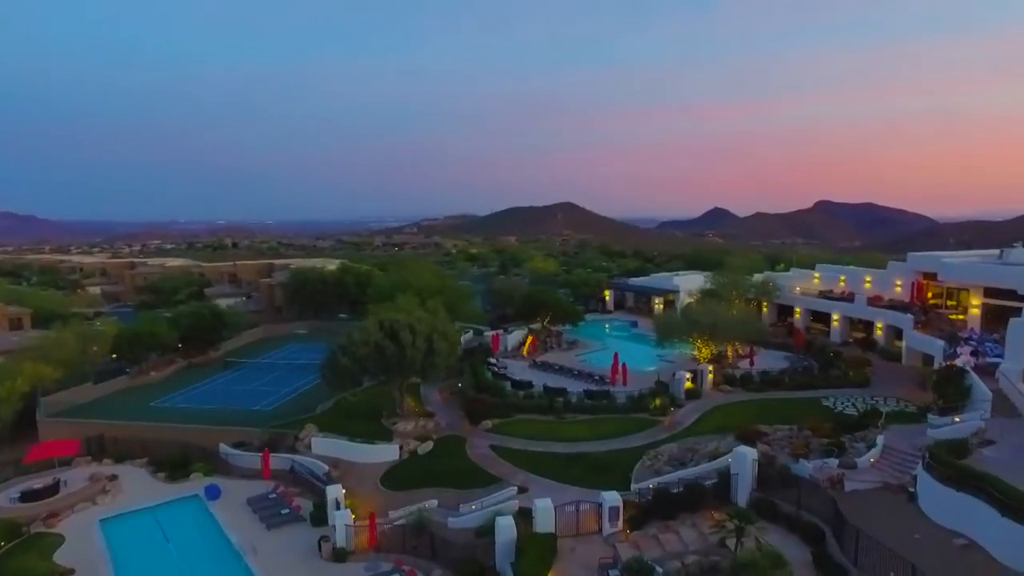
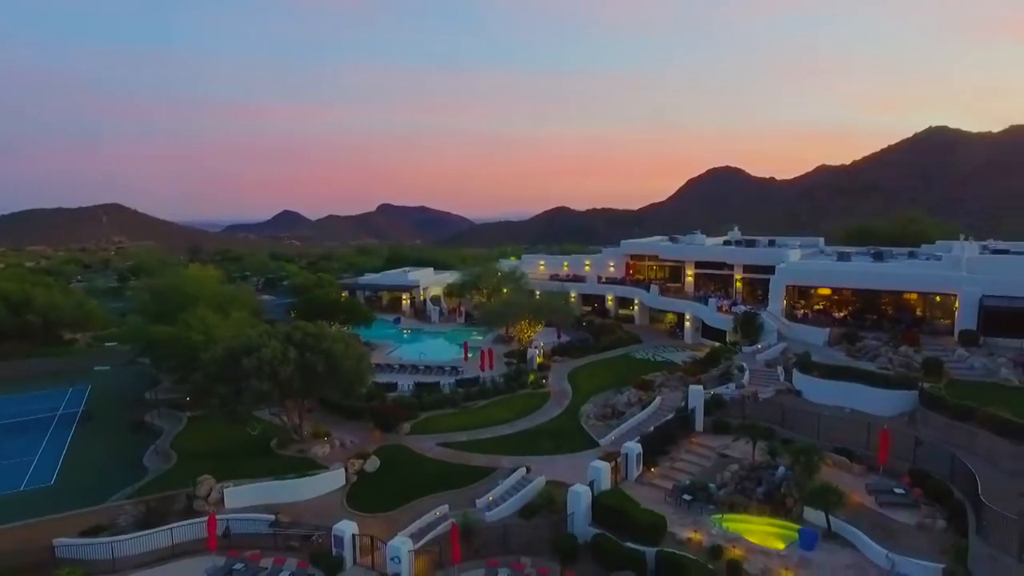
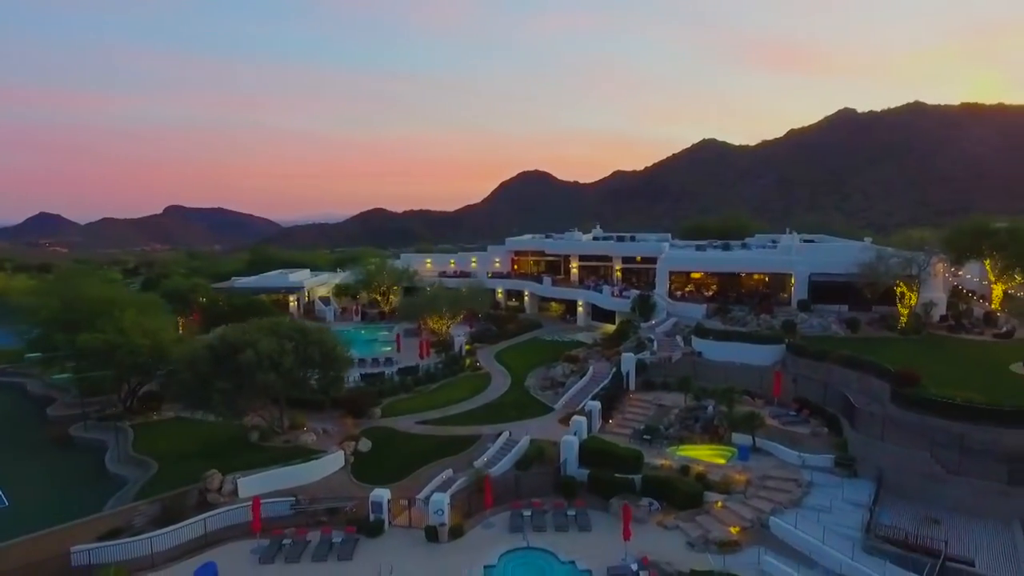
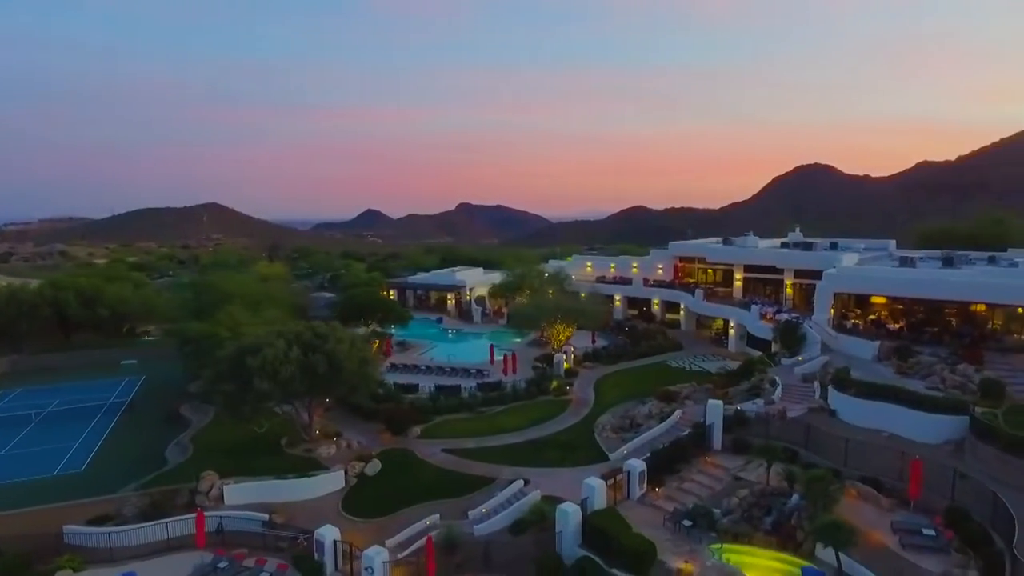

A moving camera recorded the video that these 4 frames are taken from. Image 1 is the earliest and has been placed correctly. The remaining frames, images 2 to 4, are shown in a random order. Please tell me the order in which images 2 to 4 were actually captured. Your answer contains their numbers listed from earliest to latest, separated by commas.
4, 2, 3
